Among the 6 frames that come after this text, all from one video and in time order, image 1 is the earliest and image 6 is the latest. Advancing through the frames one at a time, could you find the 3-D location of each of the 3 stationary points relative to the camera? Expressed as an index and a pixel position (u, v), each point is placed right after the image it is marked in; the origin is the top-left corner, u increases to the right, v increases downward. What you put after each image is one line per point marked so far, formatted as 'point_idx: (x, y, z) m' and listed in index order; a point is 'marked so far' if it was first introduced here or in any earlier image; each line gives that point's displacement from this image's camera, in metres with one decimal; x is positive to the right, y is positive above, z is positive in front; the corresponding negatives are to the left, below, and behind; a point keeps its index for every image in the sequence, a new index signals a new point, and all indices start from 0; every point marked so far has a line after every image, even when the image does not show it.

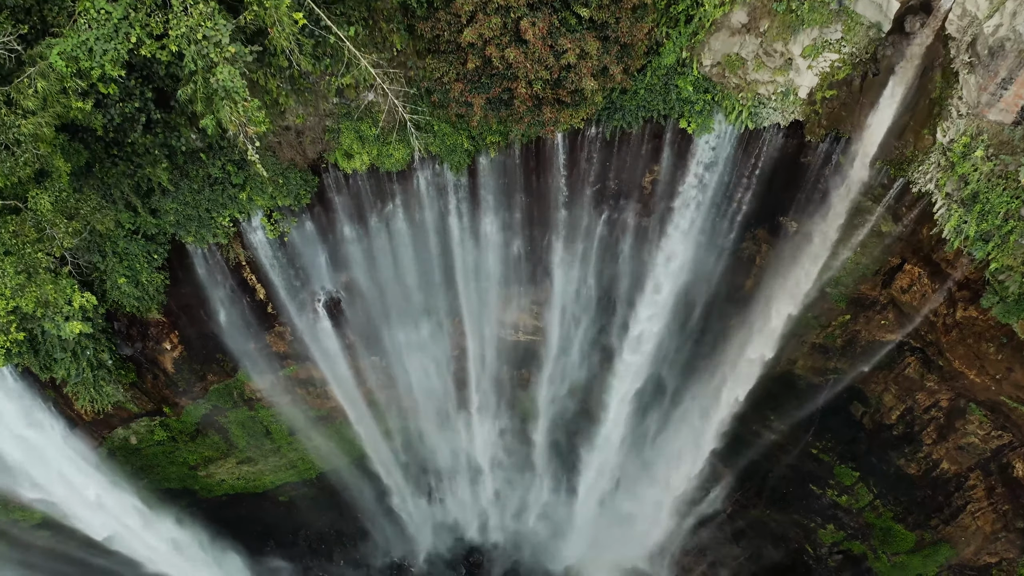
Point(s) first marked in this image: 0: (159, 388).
0: (-7.2, -2.0, +11.2) m
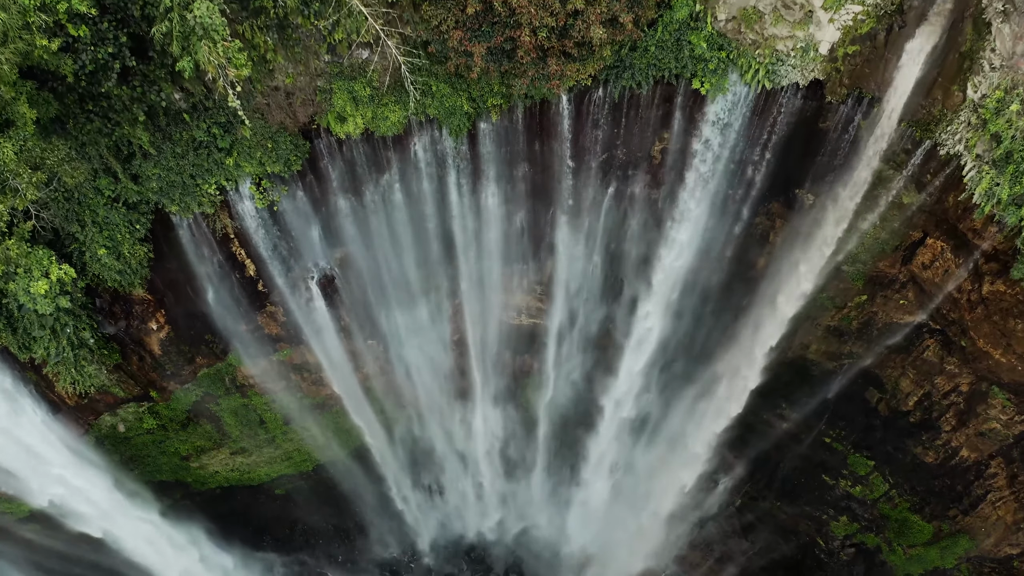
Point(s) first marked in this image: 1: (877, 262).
0: (-7.1, -1.6, +10.7) m
1: (+6.3, +0.4, +9.6) m
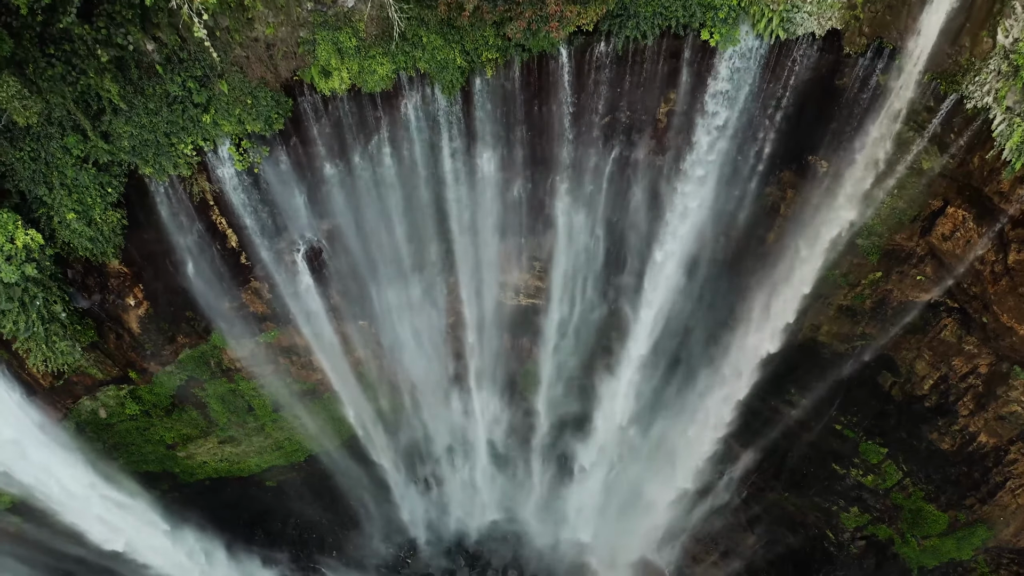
0: (-7.2, -1.1, +10.1) m
1: (+6.2, +0.9, +9.1) m
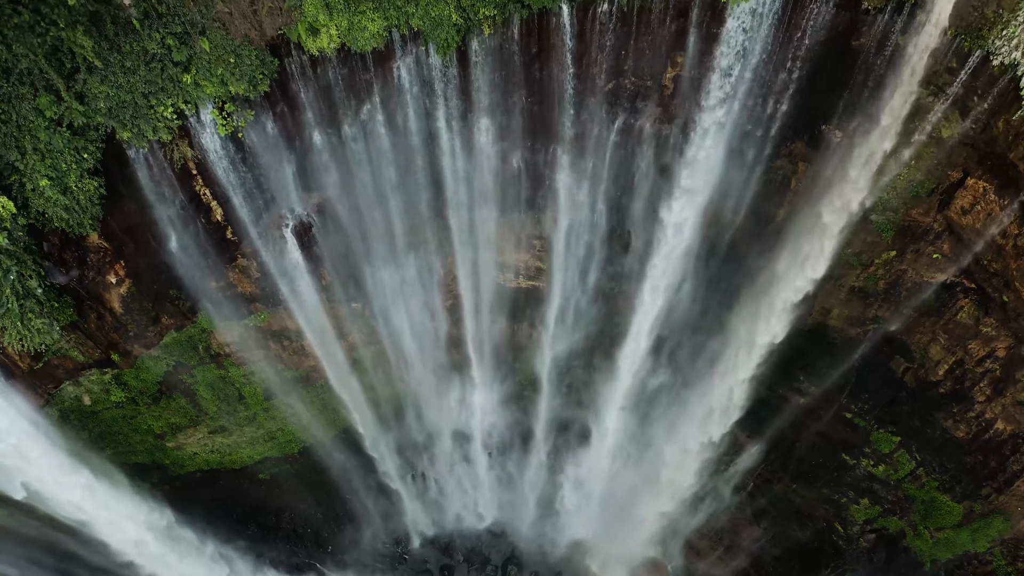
0: (-7.2, -0.8, +9.7) m
1: (+6.2, +1.3, +8.6) m
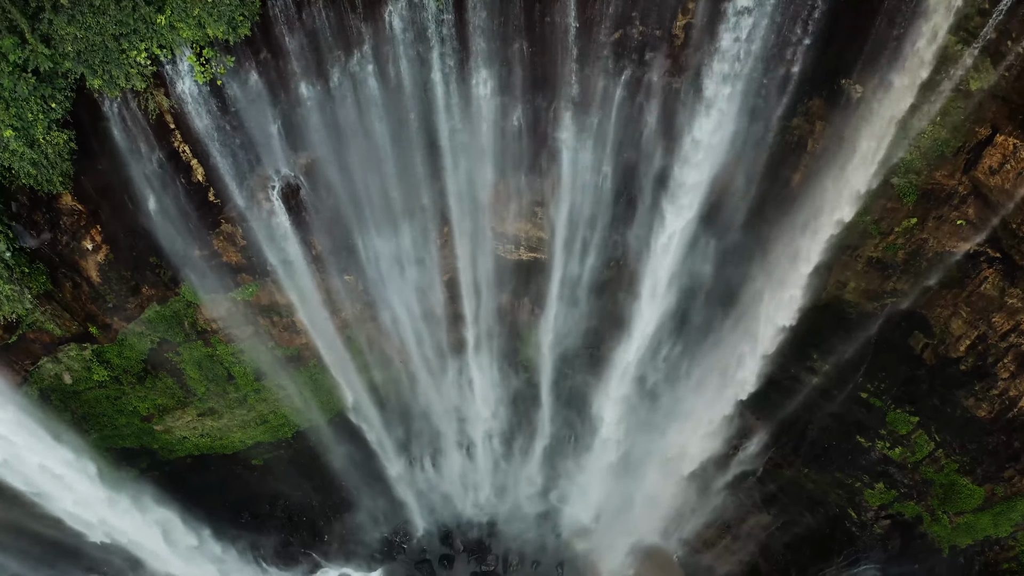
0: (-7.2, -0.2, +9.2) m
1: (+6.2, +1.8, +8.1) m
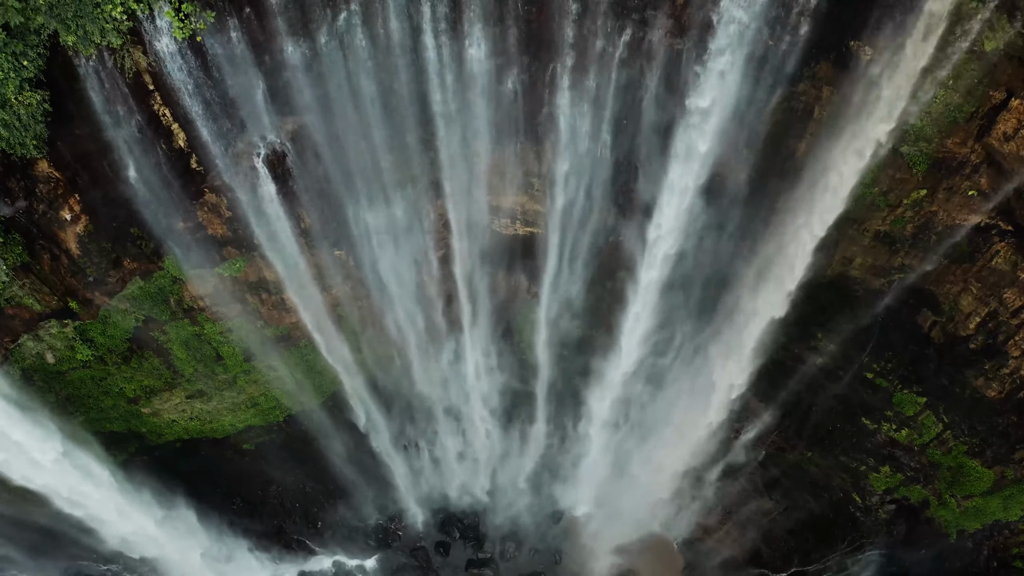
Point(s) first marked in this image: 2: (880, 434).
0: (-7.2, +0.2, +8.9) m
1: (+6.2, +2.3, +7.7) m
2: (+7.0, -2.5, +10.3) m
